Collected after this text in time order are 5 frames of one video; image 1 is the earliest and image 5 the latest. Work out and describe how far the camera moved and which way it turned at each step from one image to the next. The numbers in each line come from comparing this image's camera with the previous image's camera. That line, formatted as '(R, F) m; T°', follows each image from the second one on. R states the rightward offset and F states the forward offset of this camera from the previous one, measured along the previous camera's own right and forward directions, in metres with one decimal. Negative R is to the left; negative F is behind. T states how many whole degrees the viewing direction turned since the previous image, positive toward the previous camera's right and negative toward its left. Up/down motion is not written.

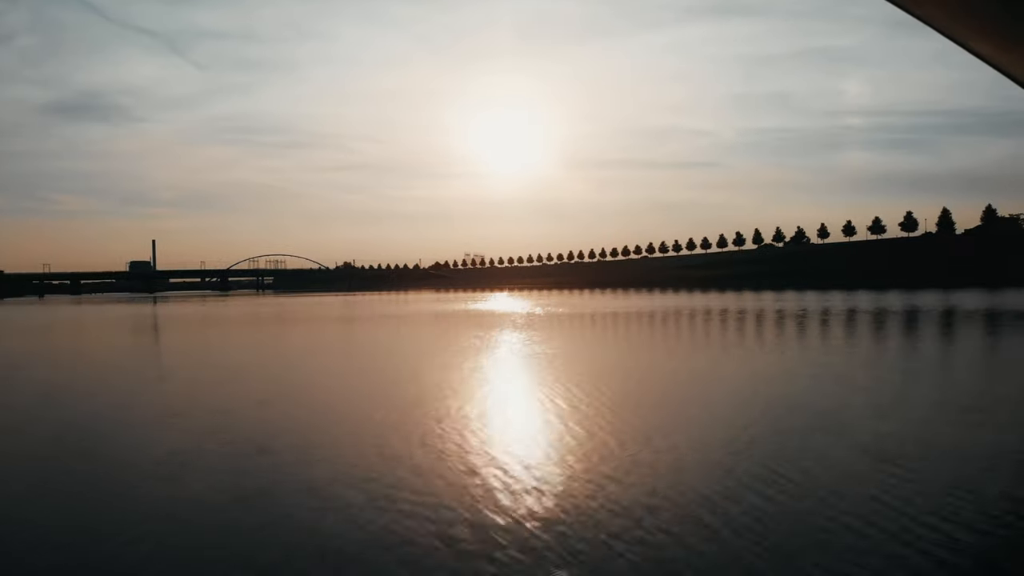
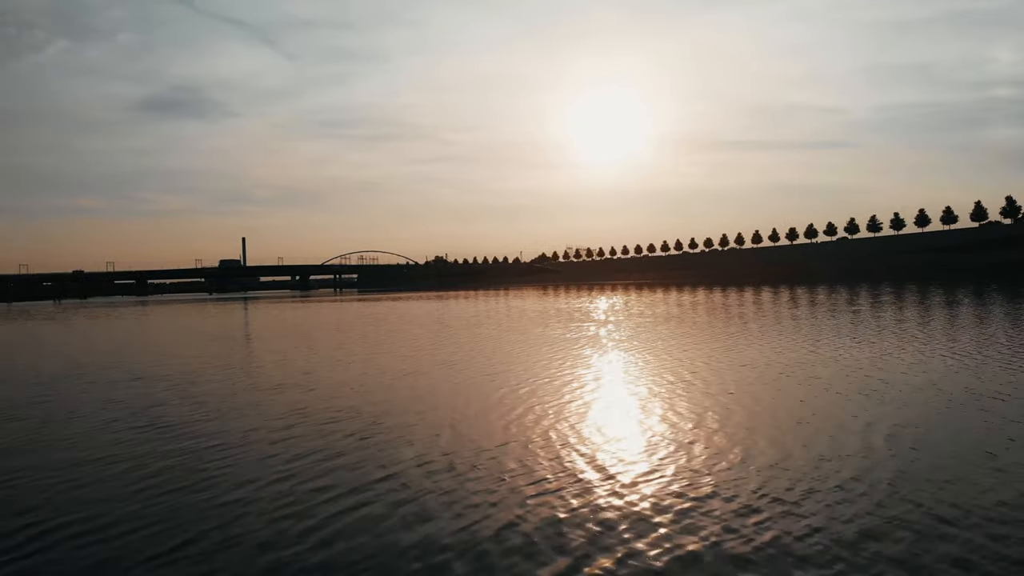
(-1.5, +6.0) m; -6°
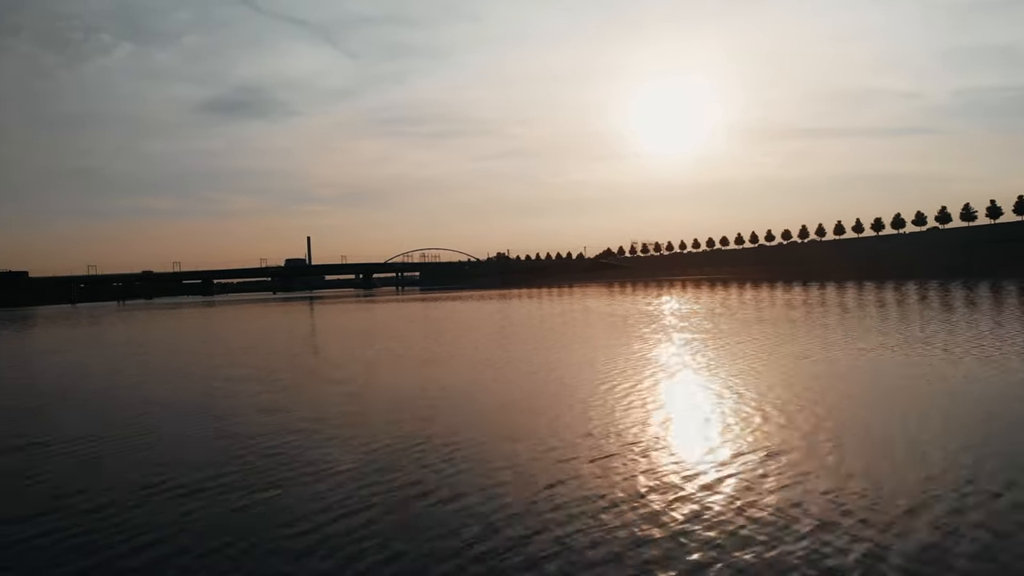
(0.0, +1.4) m; -4°
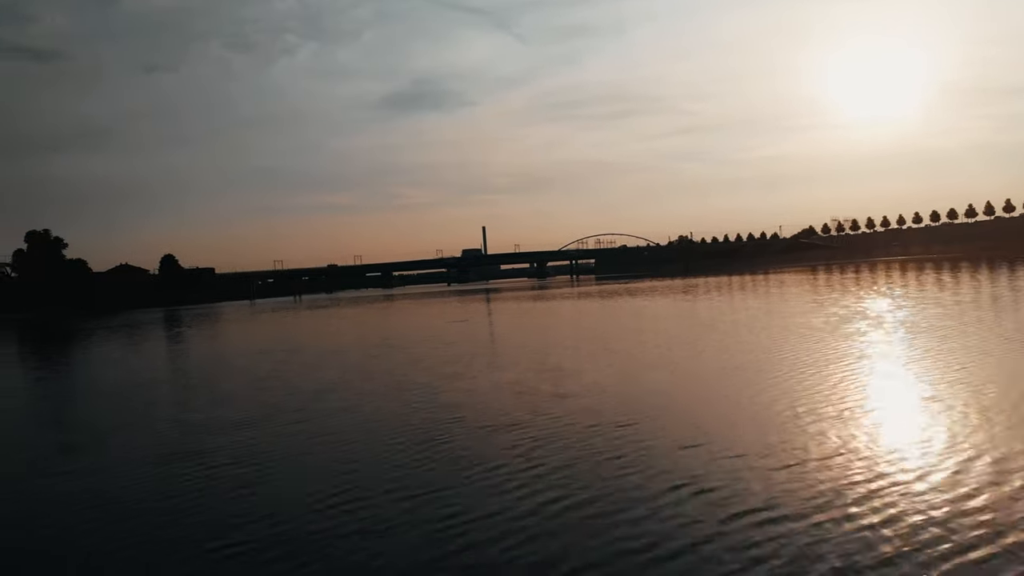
(-0.2, +2.3) m; -11°
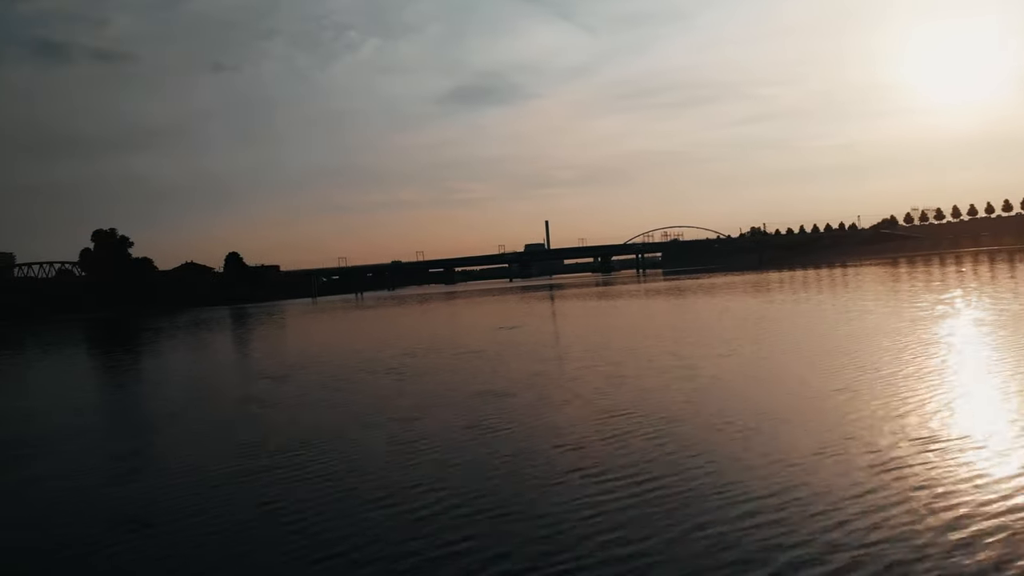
(0.0, +0.7) m; -4°
